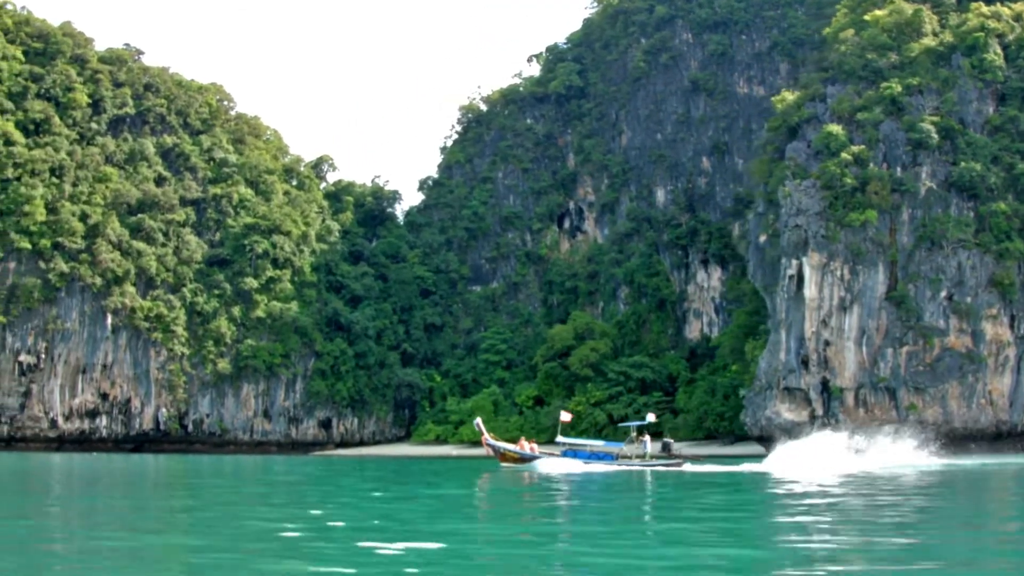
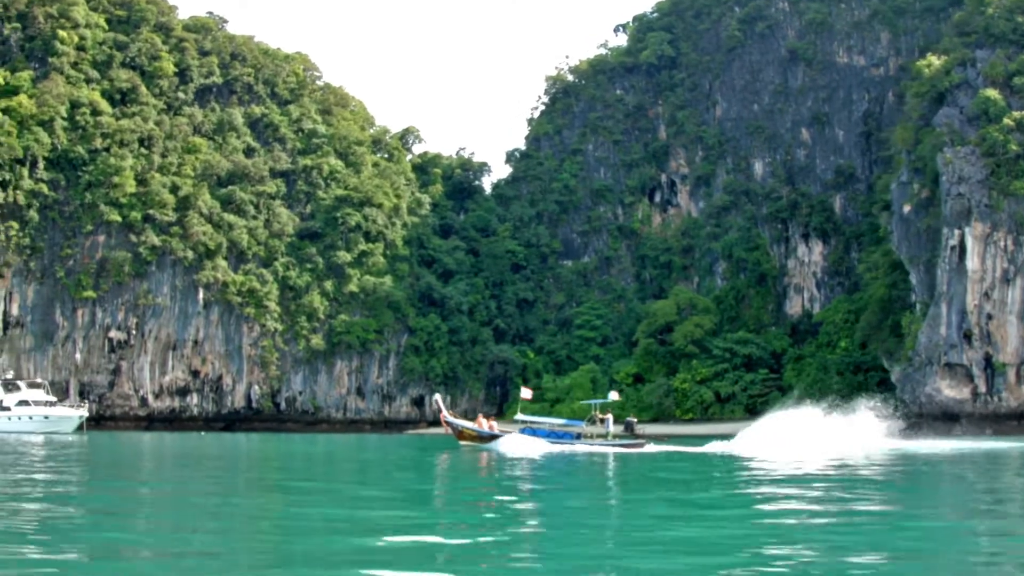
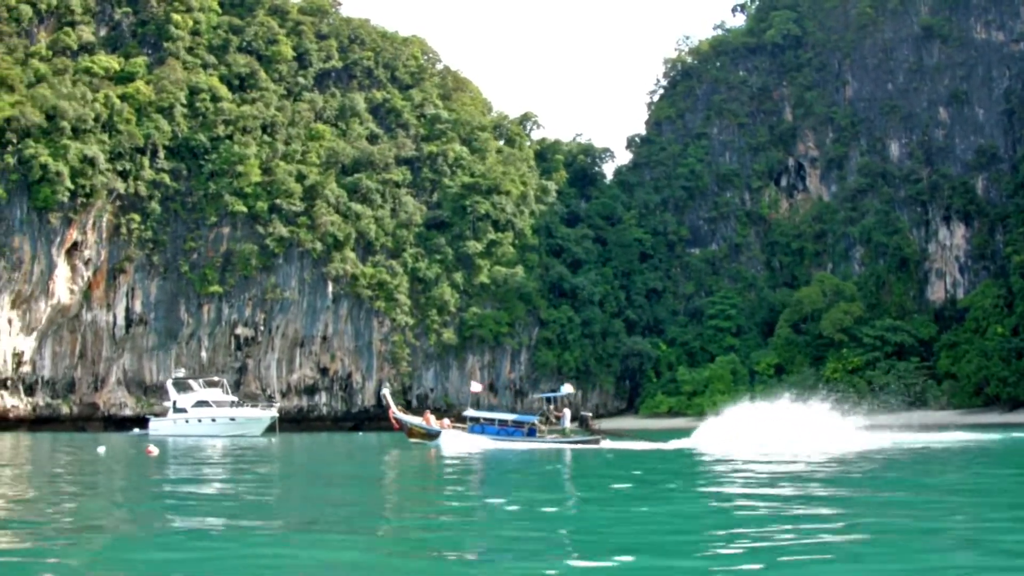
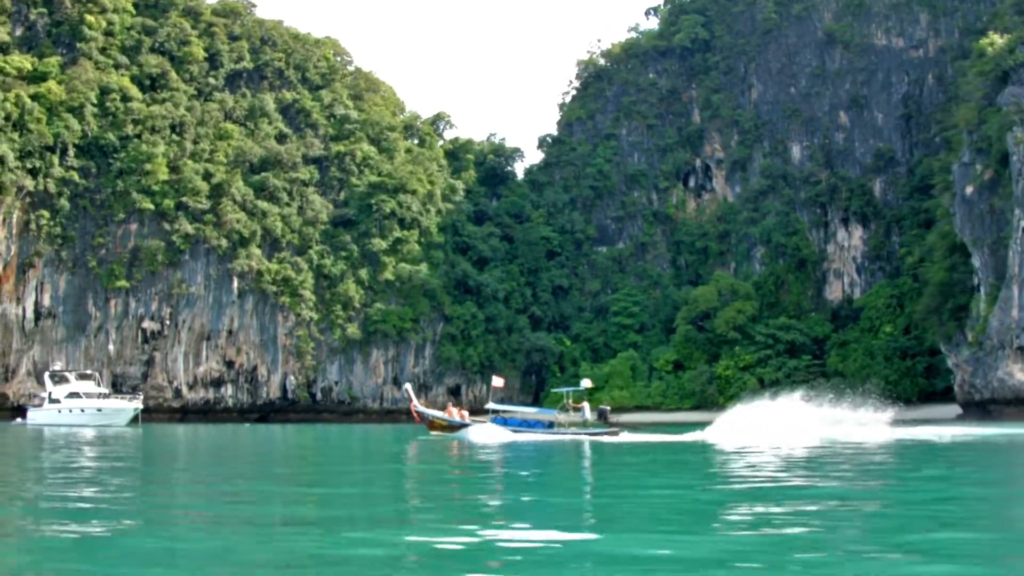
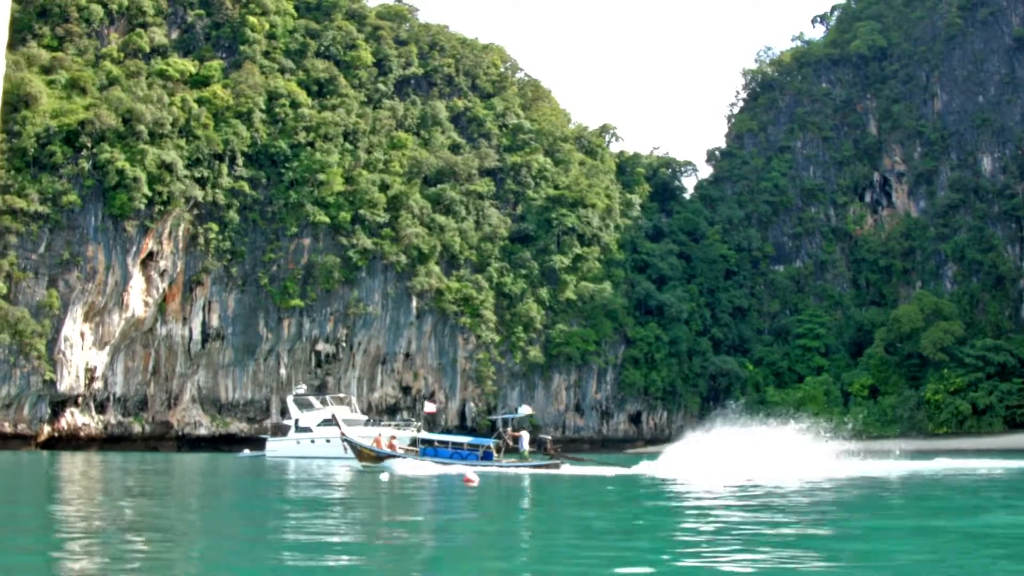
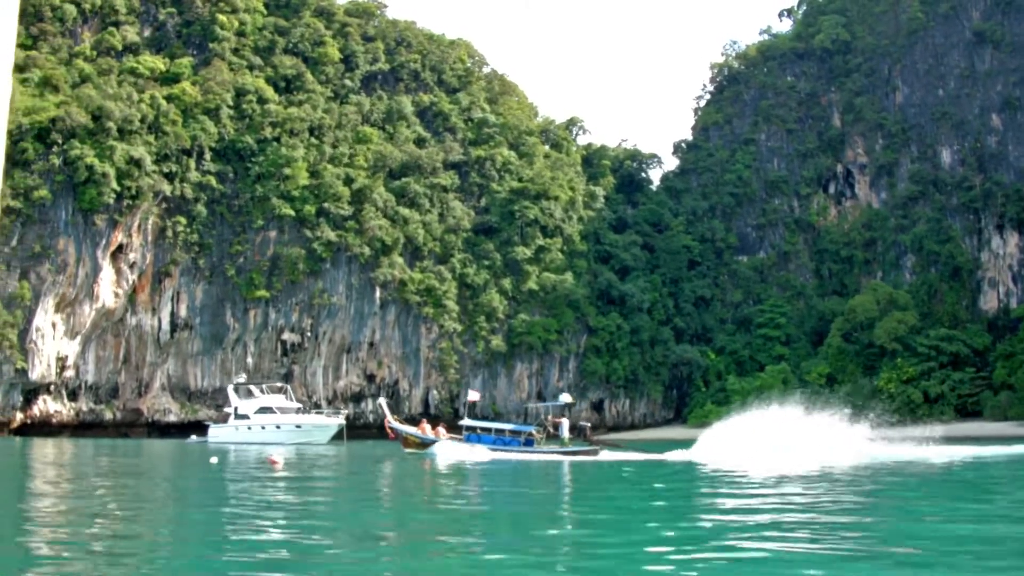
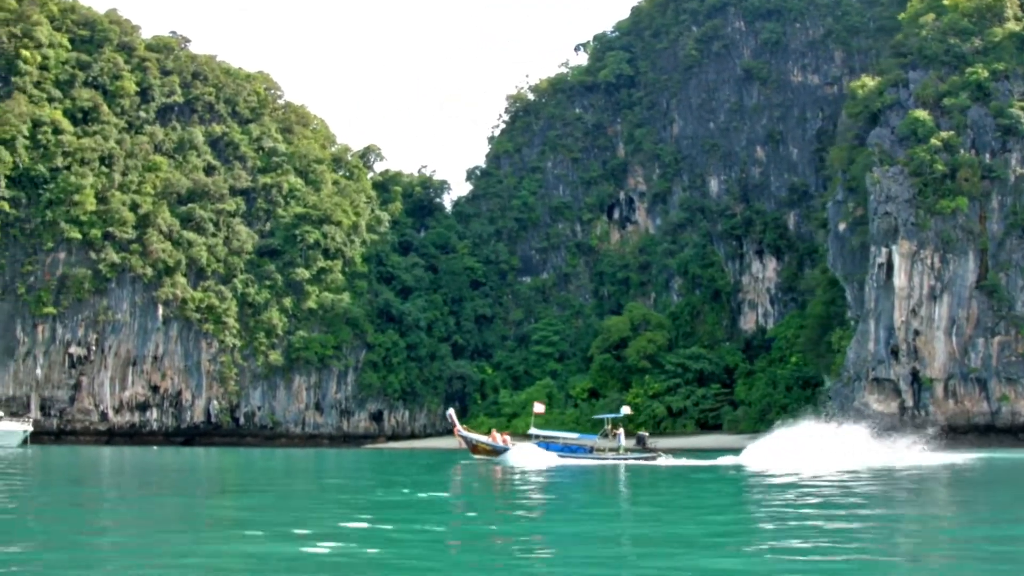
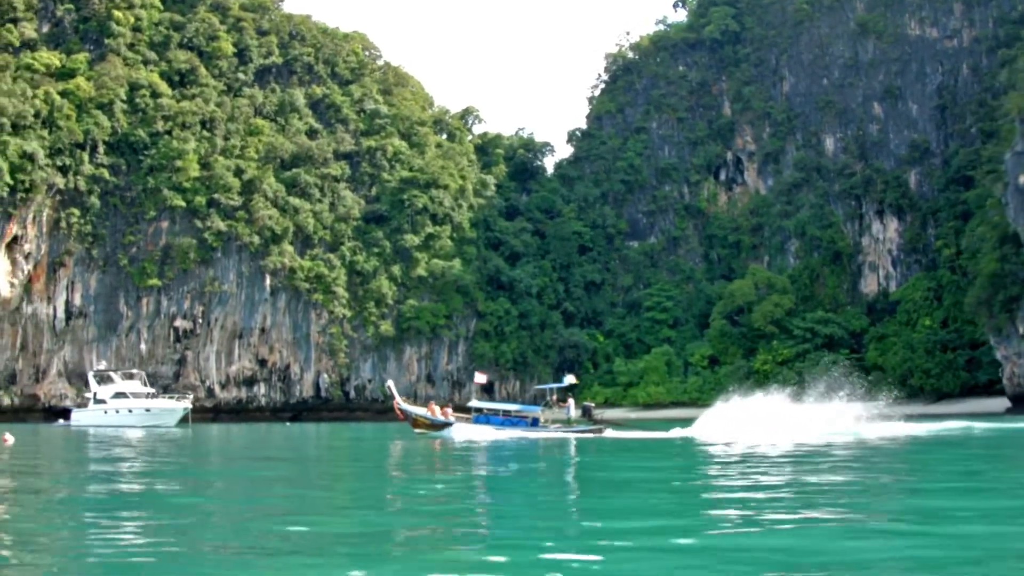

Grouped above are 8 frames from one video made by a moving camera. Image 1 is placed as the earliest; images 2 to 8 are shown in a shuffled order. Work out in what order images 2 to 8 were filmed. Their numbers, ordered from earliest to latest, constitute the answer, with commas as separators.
7, 2, 4, 8, 3, 6, 5
